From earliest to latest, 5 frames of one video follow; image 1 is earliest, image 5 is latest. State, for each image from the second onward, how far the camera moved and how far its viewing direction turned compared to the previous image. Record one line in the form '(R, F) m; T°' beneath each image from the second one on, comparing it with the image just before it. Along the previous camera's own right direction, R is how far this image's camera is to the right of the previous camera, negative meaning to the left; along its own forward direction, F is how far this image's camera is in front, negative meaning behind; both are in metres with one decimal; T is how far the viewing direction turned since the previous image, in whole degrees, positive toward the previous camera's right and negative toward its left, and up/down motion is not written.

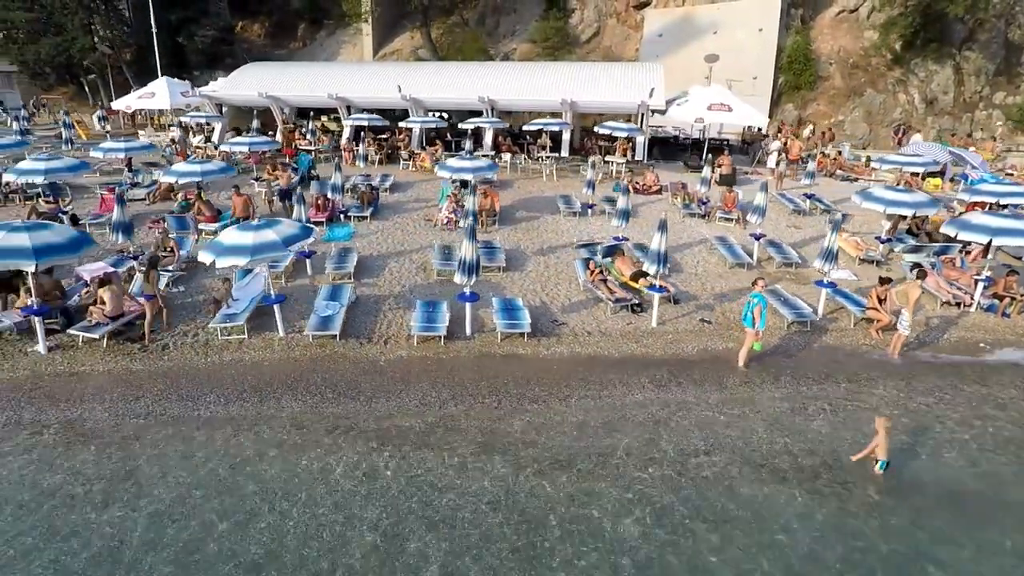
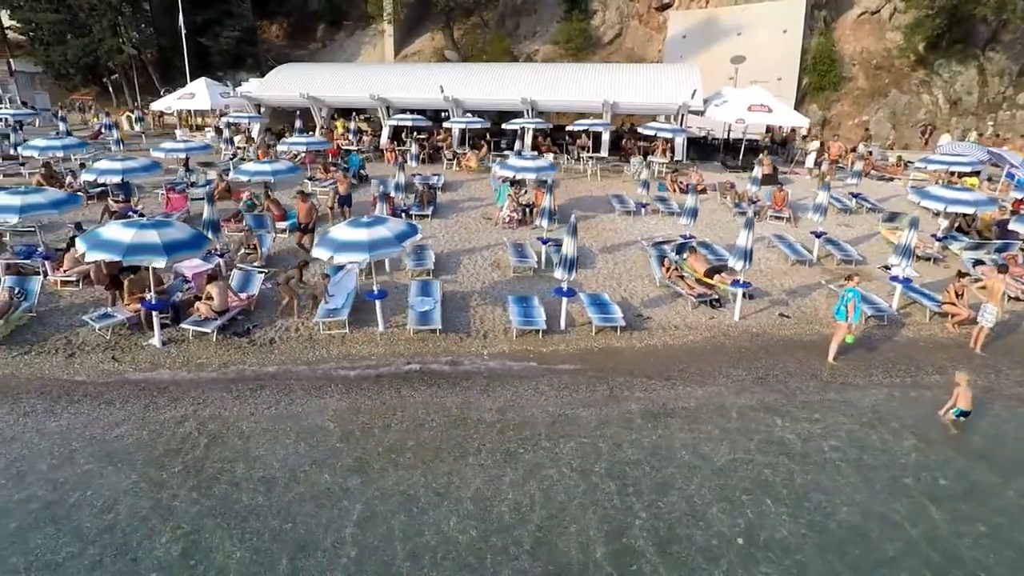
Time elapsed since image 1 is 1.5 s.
(-1.7, -0.3) m; 0°
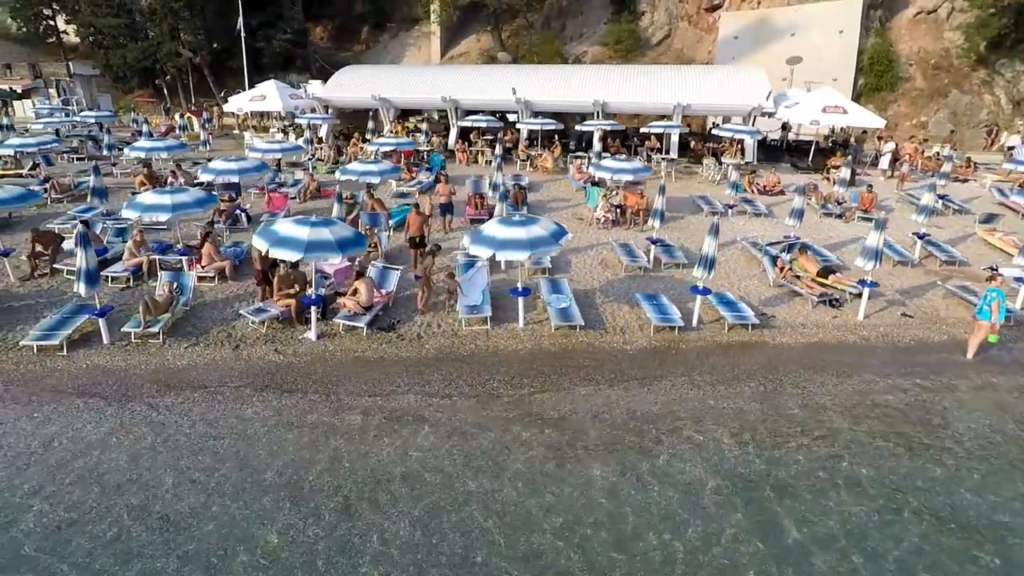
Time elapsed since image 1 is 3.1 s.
(-2.3, -0.3) m; -2°
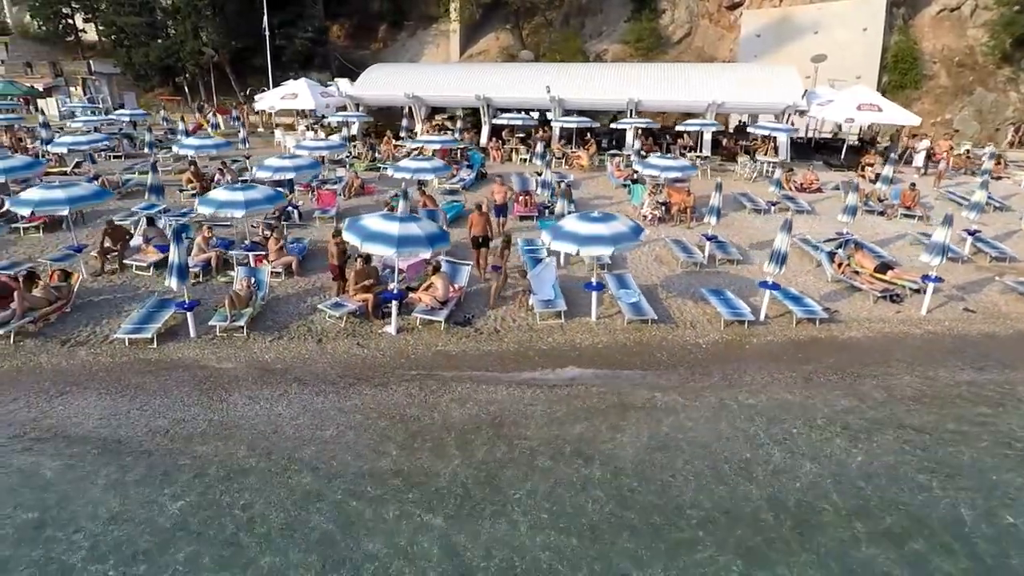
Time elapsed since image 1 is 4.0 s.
(-1.4, -0.2) m; 0°
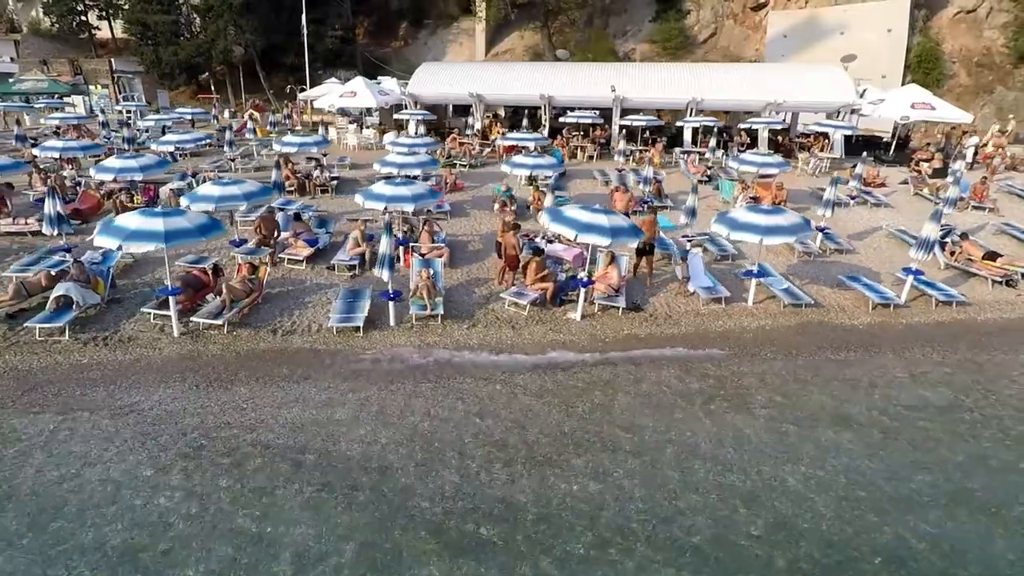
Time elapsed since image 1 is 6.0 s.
(-3.7, -0.6) m; +2°
